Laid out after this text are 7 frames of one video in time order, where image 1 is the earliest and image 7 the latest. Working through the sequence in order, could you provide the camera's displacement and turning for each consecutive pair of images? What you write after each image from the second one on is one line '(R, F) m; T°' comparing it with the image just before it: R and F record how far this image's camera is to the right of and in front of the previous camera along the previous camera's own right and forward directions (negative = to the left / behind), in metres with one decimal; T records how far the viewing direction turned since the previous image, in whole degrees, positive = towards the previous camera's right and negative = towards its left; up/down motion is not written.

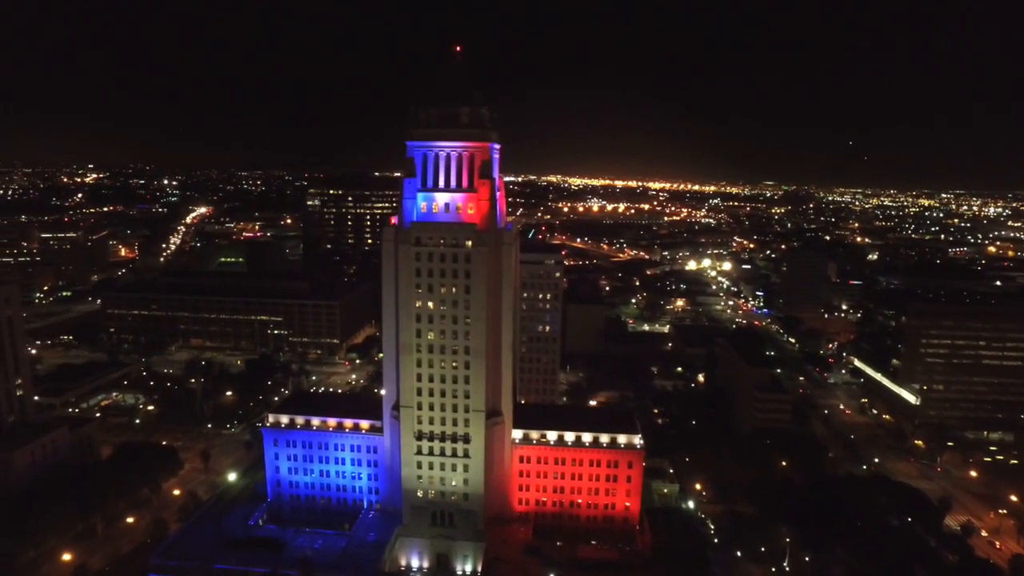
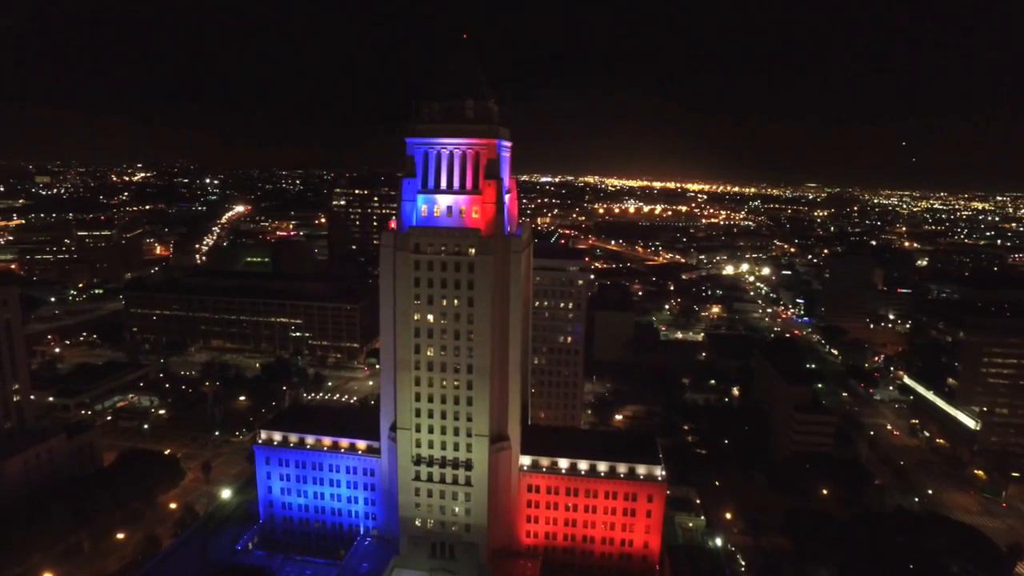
(+1.9, +4.8) m; -3°
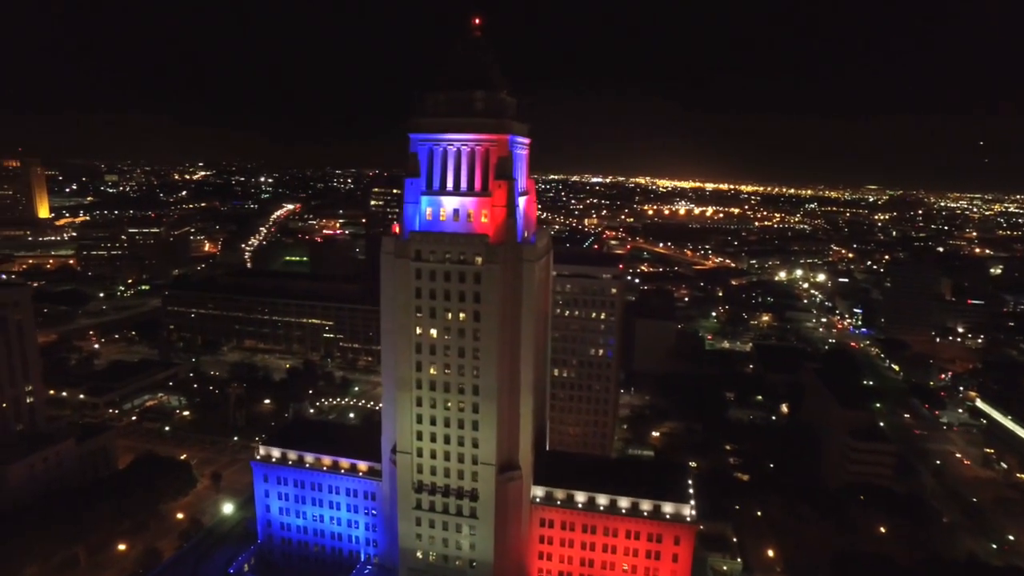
(+2.2, +4.8) m; -4°
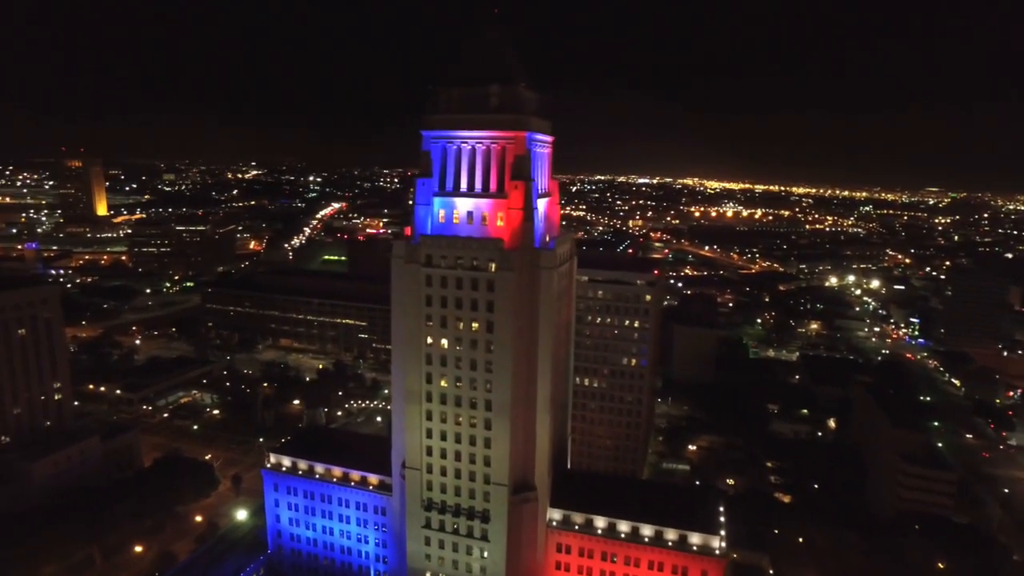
(+1.6, +2.8) m; -4°
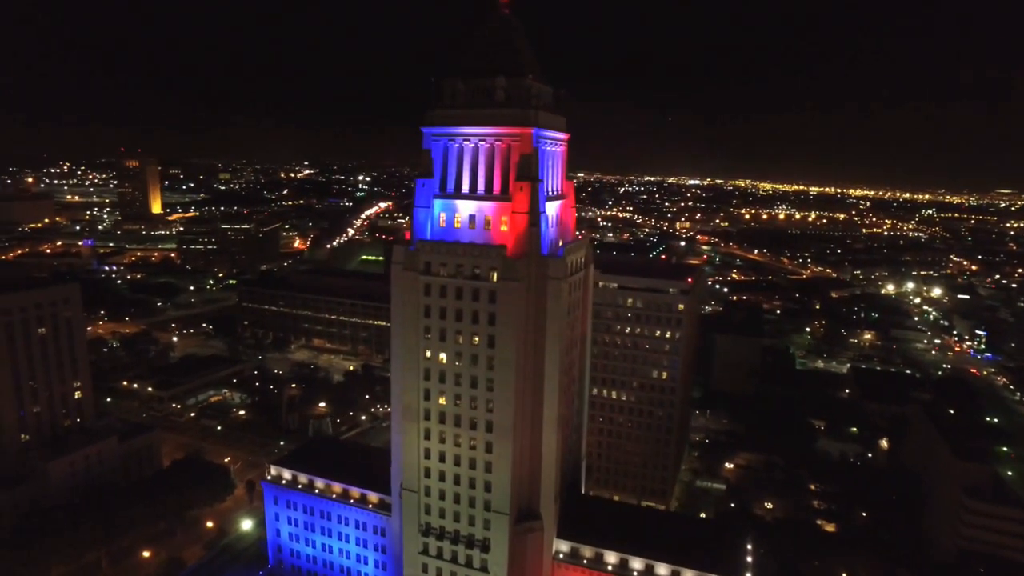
(+2.2, +3.2) m; -4°
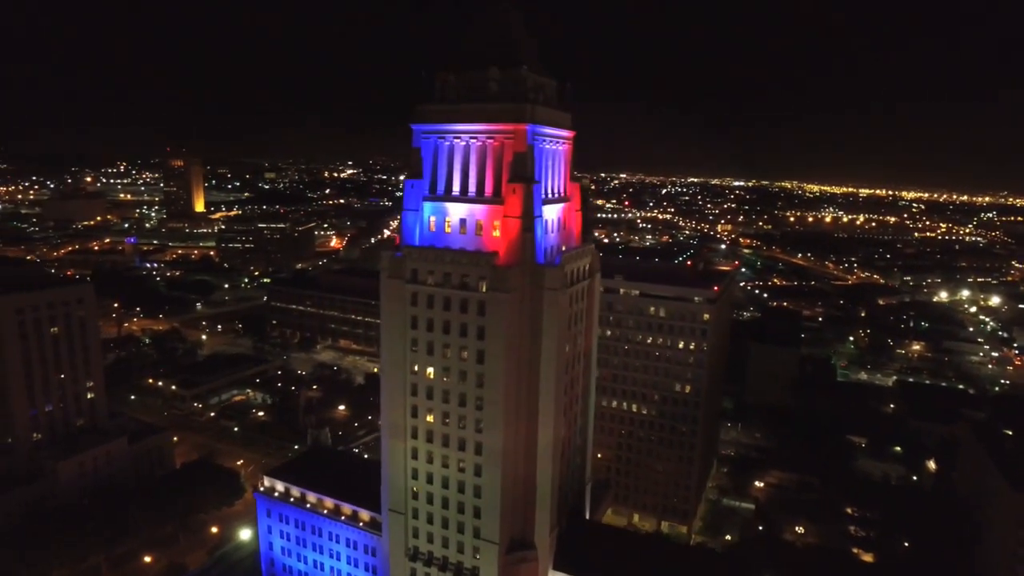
(+2.3, +2.8) m; -4°
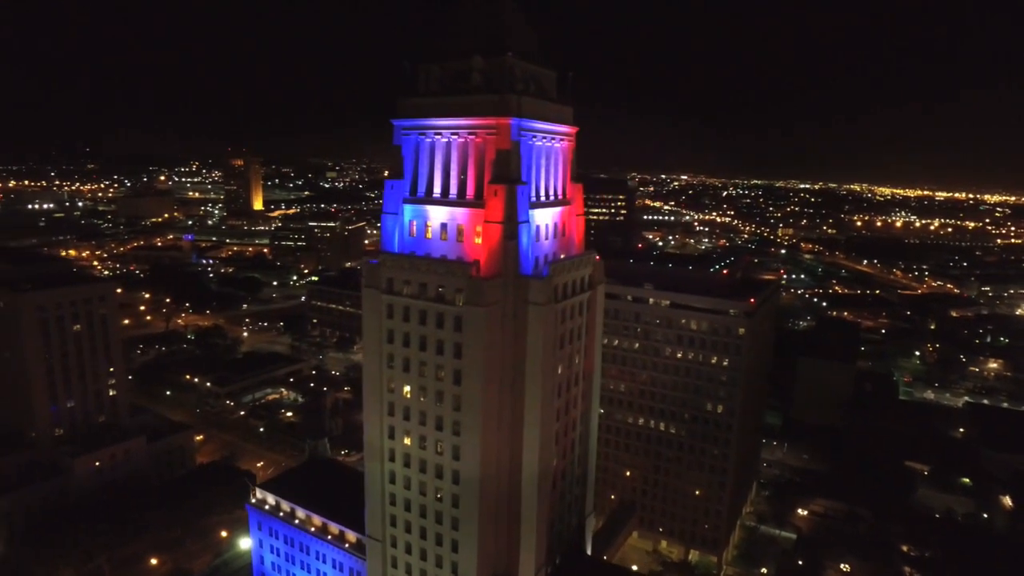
(+3.2, +3.4) m; -5°
